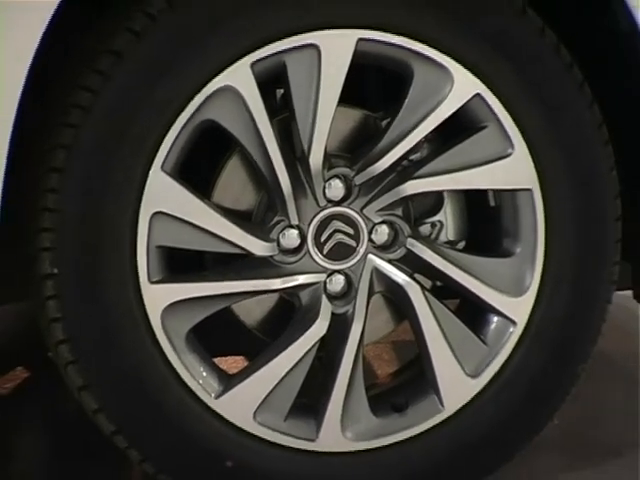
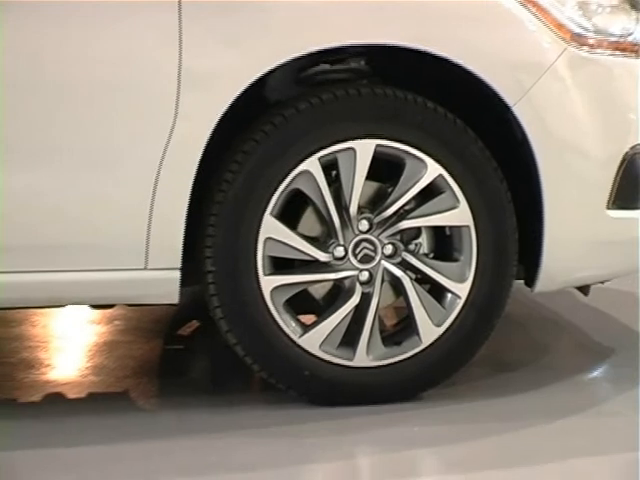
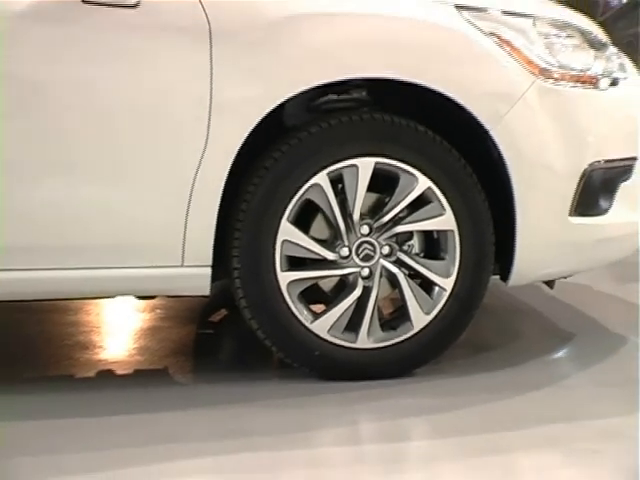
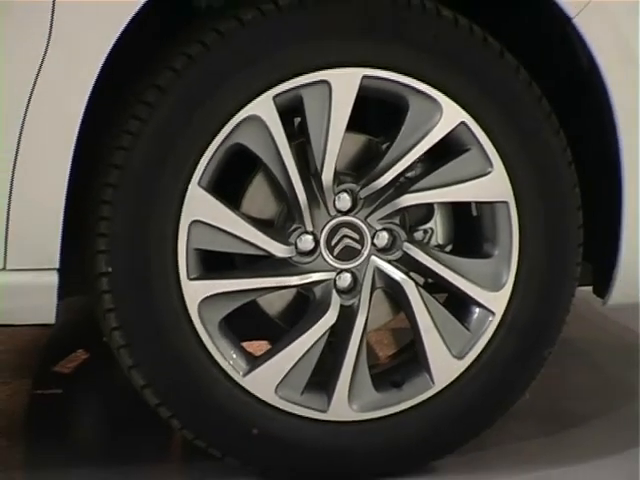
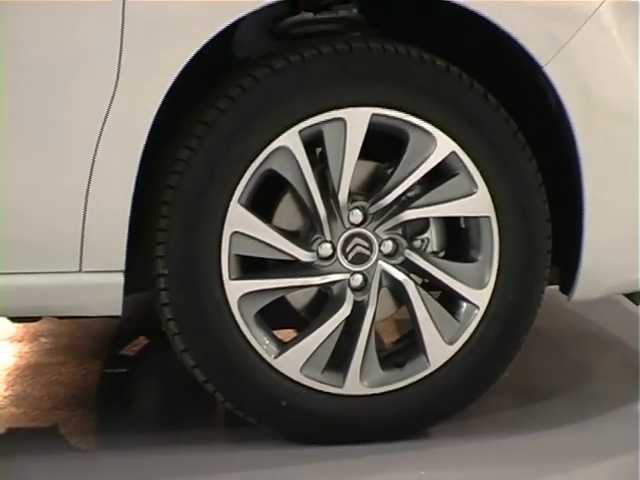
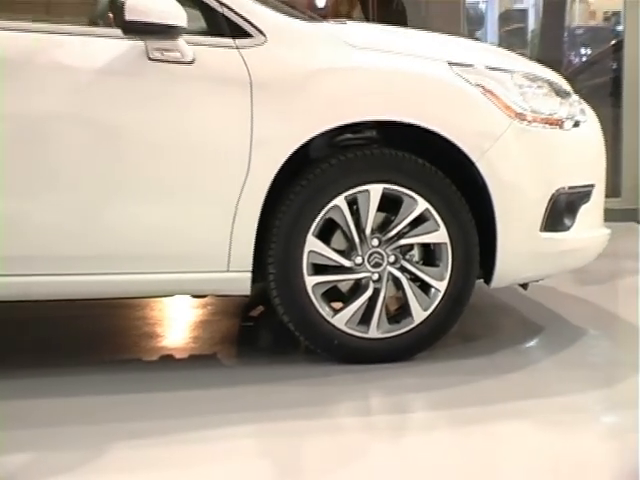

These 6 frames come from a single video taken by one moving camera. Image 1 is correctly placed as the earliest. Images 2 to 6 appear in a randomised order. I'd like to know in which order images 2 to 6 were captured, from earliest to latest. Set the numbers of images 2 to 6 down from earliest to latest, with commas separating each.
4, 5, 2, 3, 6
